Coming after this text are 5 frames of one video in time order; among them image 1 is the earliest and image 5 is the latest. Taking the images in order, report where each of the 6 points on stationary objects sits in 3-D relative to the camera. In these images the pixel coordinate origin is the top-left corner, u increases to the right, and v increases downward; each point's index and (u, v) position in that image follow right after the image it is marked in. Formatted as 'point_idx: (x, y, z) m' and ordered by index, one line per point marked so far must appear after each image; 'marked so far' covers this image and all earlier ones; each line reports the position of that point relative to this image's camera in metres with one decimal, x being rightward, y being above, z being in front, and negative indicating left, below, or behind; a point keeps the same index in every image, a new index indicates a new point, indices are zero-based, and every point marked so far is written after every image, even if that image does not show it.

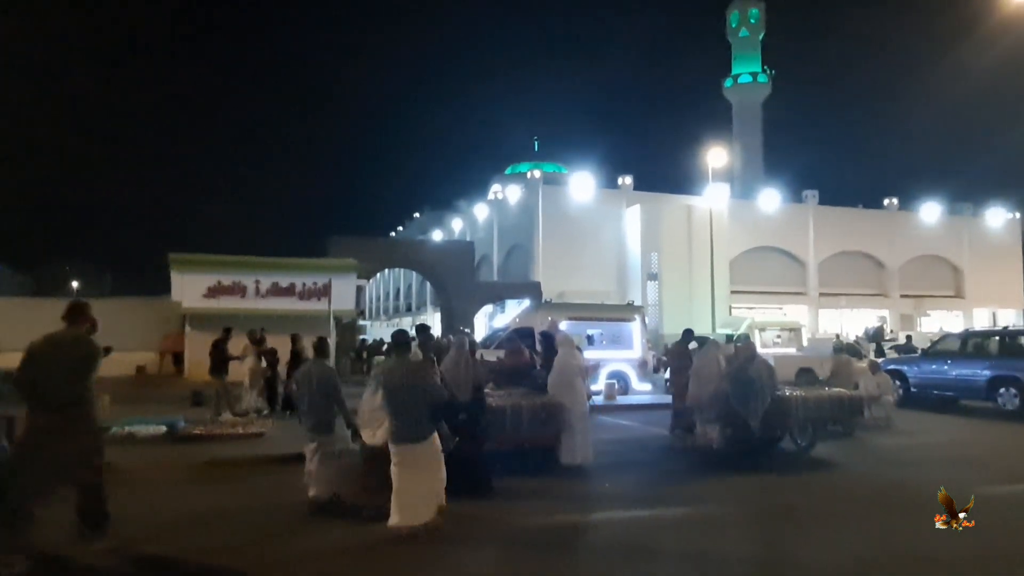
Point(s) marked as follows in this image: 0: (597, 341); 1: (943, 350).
0: (+1.9, -1.2, +19.3) m
1: (+9.8, -1.4, +19.3) m
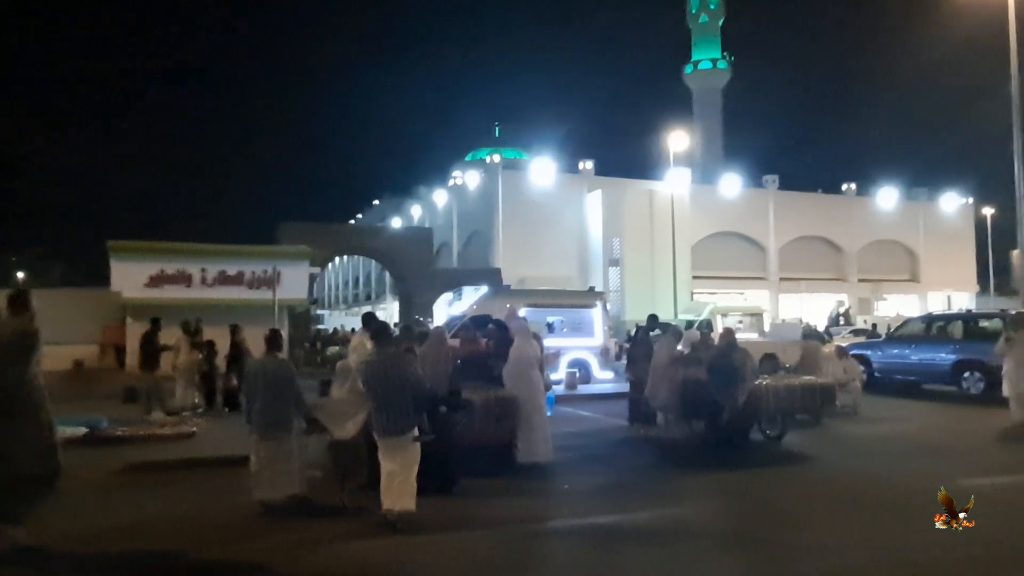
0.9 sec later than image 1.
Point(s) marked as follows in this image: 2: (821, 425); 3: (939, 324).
0: (+1.0, -0.9, +18.6) m
1: (+8.8, -1.0, +19.0) m
2: (+4.6, -2.0, +12.6) m
3: (+9.2, -0.8, +18.3) m
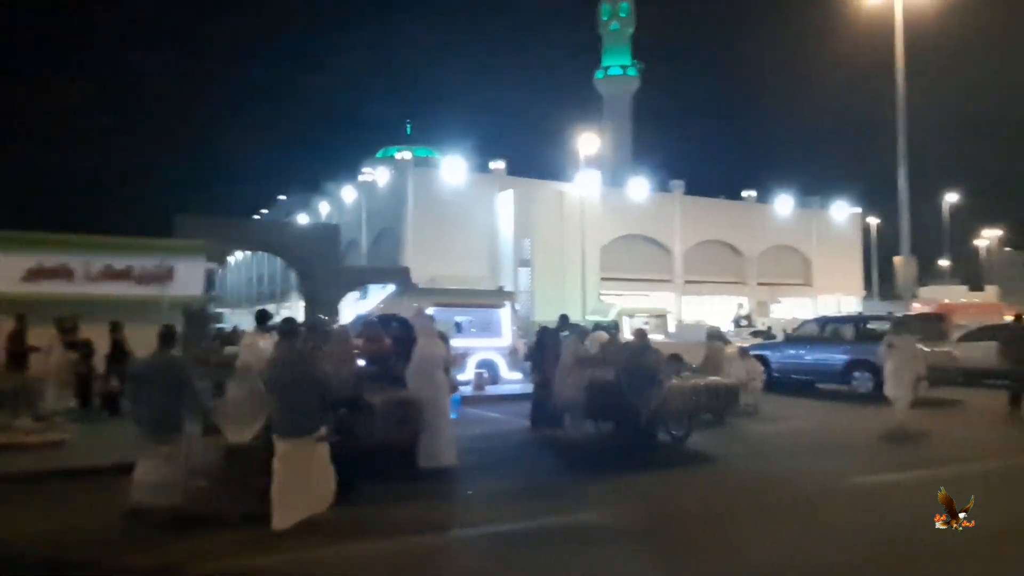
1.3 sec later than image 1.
0: (-1.0, -0.9, +18.3) m
1: (+6.7, -1.1, +19.6) m
2: (+3.2, -2.1, +12.7) m
3: (+7.1, -0.8, +18.9) m
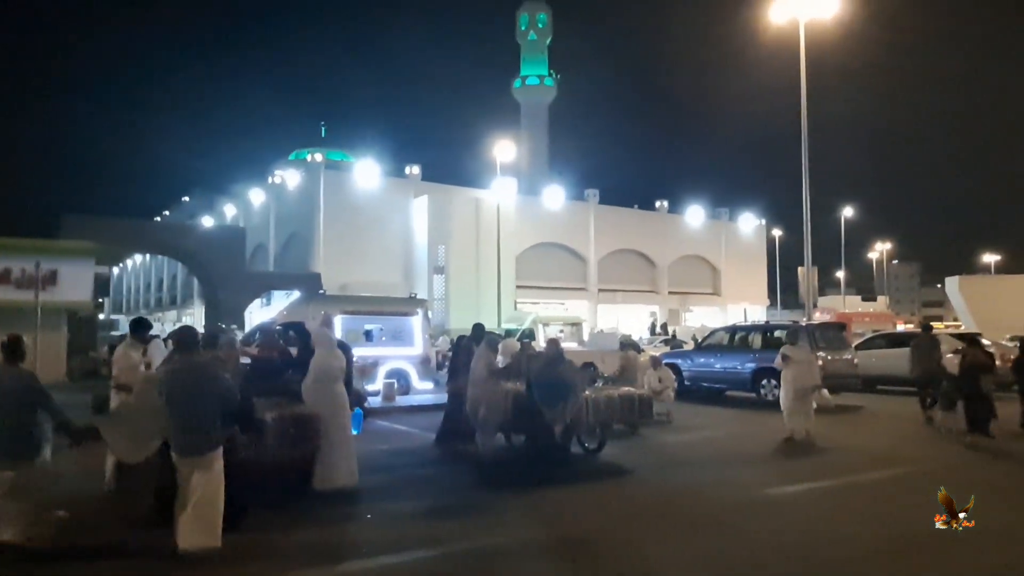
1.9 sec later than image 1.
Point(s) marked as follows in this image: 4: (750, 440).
0: (-2.9, -1.0, +17.7) m
1: (+4.7, -1.3, +19.7) m
2: (+1.9, -2.2, +12.5) m
3: (+5.2, -1.1, +19.1) m
4: (+3.6, -2.4, +13.1) m
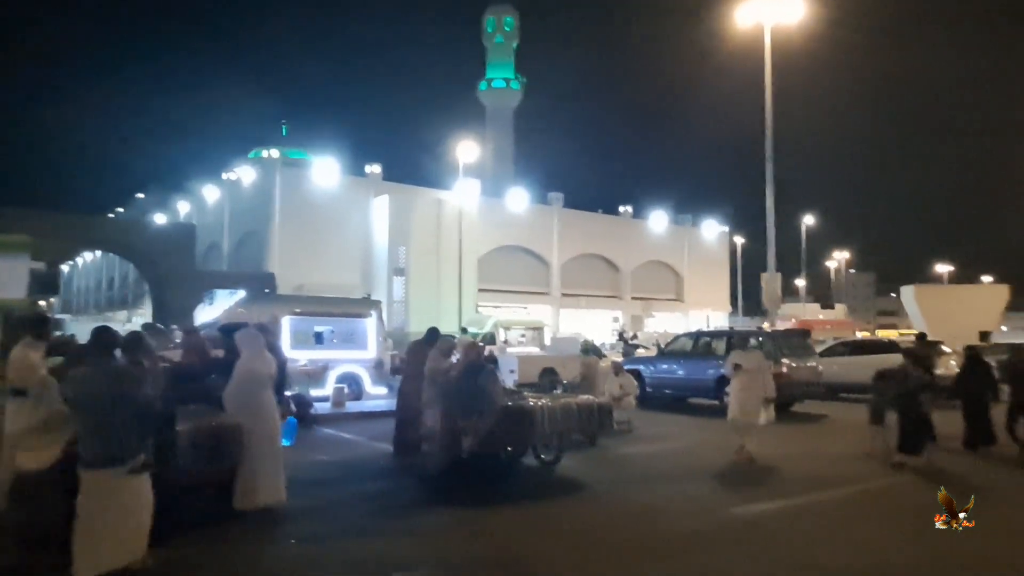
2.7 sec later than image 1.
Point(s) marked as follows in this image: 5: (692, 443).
0: (-3.7, -1.0, +16.9) m
1: (+3.8, -1.4, +19.2) m
2: (+1.2, -2.2, +11.9) m
3: (+4.3, -1.2, +18.6) m
4: (+2.9, -2.4, +12.5) m
5: (+2.8, -2.4, +13.3) m
